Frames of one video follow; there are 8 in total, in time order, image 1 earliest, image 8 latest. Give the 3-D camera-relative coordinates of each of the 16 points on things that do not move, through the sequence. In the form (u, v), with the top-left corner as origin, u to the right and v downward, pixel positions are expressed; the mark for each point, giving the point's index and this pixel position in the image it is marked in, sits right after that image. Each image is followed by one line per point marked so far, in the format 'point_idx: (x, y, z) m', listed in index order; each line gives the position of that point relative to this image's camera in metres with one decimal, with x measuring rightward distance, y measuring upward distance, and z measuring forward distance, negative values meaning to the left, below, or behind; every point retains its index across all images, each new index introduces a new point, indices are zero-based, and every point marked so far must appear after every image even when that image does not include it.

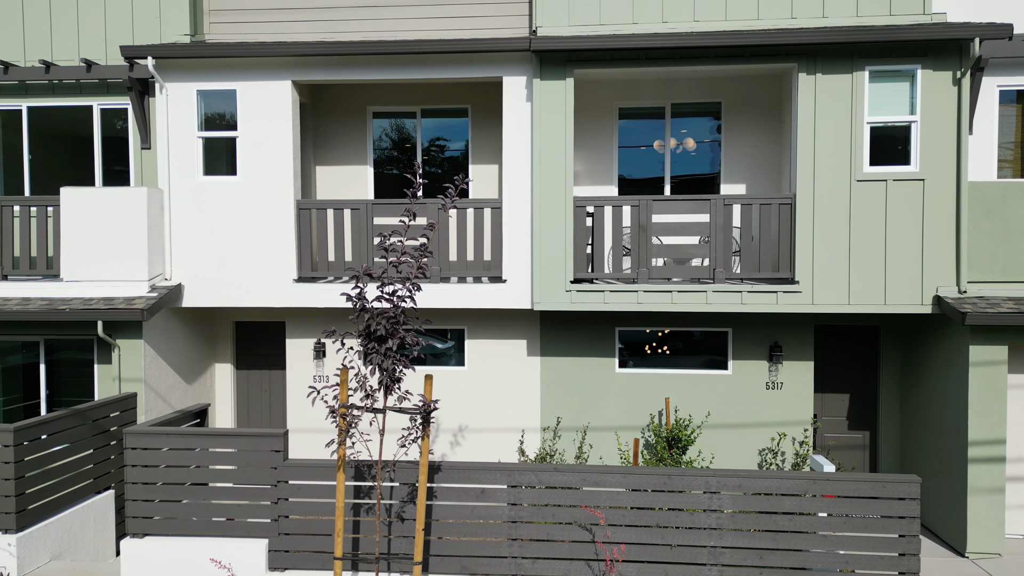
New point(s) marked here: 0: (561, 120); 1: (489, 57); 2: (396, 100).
0: (+0.4, +1.4, +7.5) m
1: (-0.2, +2.0, +7.7) m
2: (-1.1, +1.9, +9.0) m
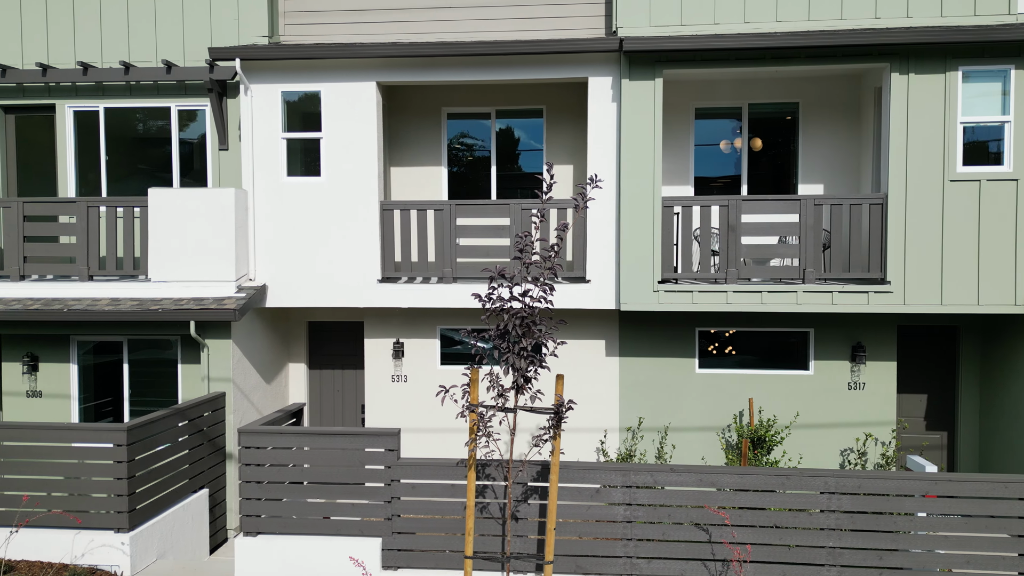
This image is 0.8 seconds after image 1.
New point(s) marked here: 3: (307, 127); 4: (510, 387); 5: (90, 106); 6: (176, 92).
0: (+1.2, +1.4, +7.5) m
1: (+0.5, +2.0, +7.7) m
2: (-0.4, +1.9, +9.0) m
3: (-1.9, +1.5, +8.1) m
4: (0.0, -0.5, +4.8) m
5: (-4.2, +1.8, +9.0) m
6: (-3.3, +1.9, +8.9) m
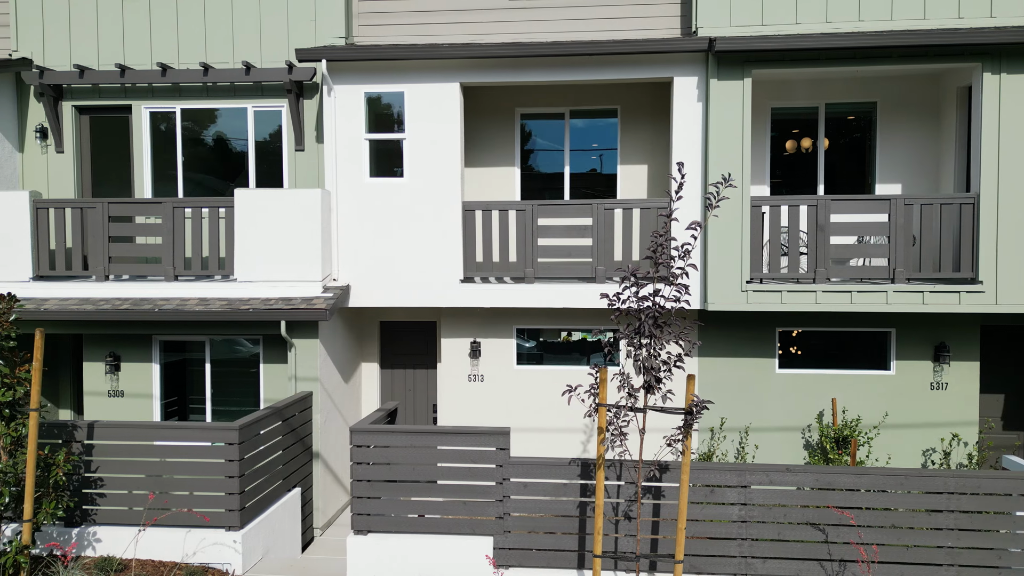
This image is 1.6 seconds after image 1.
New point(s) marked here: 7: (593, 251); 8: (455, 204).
0: (+1.9, +1.4, +7.5) m
1: (+1.3, +2.0, +7.7) m
2: (+0.4, +1.9, +9.0) m
3: (-1.1, +1.5, +8.2) m
4: (+0.7, -0.5, +4.9) m
5: (-3.5, +1.8, +9.1) m
6: (-2.6, +1.9, +9.0) m
7: (+0.7, +0.3, +8.0) m
8: (-0.5, +0.8, +8.0) m
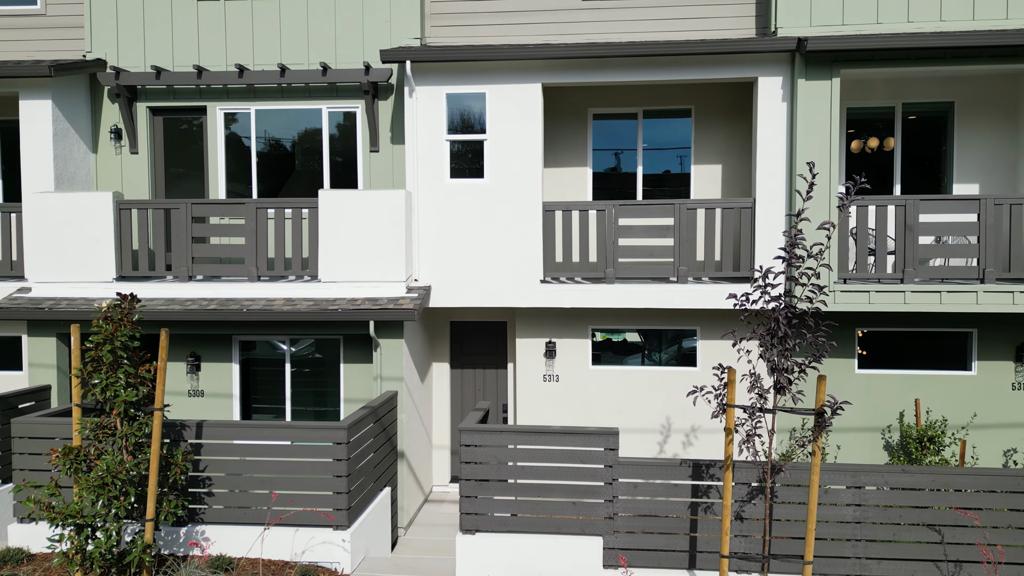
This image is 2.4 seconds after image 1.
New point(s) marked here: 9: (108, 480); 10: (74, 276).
0: (+2.6, +1.4, +7.5) m
1: (+2.0, +2.0, +7.7) m
2: (+1.1, +1.9, +9.0) m
3: (-0.4, +1.5, +8.2) m
4: (+1.4, -0.5, +4.9) m
5: (-2.8, +1.8, +9.1) m
6: (-1.9, +1.9, +9.0) m
7: (+1.5, +0.3, +8.0) m
8: (+0.2, +0.8, +8.0) m
9: (-2.3, -1.1, +5.2) m
10: (-4.0, +0.1, +8.2) m
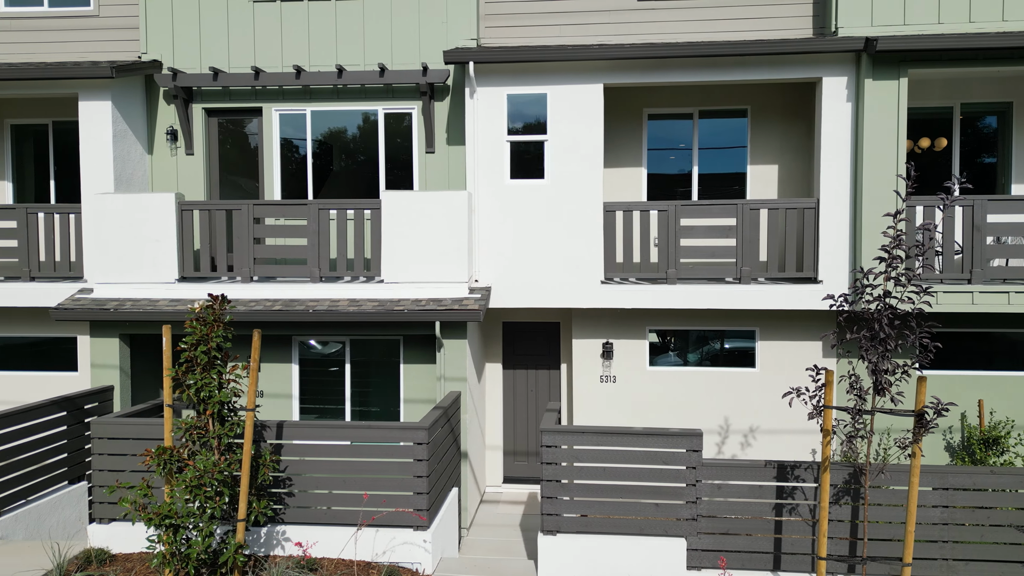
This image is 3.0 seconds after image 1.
0: (+3.2, +1.4, +7.5) m
1: (+2.6, +2.0, +7.7) m
2: (+1.7, +1.9, +9.0) m
3: (+0.2, +1.4, +8.2) m
4: (+1.9, -0.5, +4.9) m
5: (-2.2, +1.8, +9.1) m
6: (-1.3, +1.9, +9.0) m
7: (+2.0, +0.3, +8.0) m
8: (+0.8, +0.7, +8.0) m
9: (-1.8, -1.1, +5.3) m
10: (-3.4, +0.1, +8.2) m
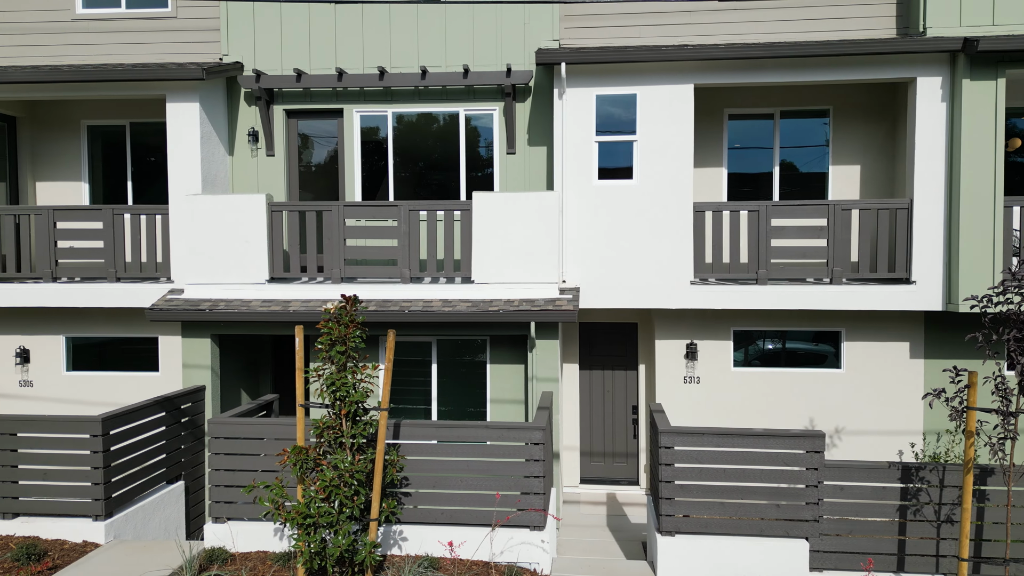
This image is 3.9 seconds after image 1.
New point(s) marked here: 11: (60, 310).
0: (+4.0, +1.4, +7.4) m
1: (+3.4, +2.0, +7.7) m
2: (+2.5, +1.9, +9.0) m
3: (+1.0, +1.4, +8.2) m
4: (+2.7, -0.6, +4.8) m
5: (-1.4, +1.8, +9.1) m
6: (-0.5, +1.9, +9.0) m
7: (+2.8, +0.3, +8.0) m
8: (+1.6, +0.7, +8.0) m
9: (-1.0, -1.1, +5.3) m
10: (-2.6, +0.1, +8.2) m
11: (-4.7, -0.2, +9.3) m
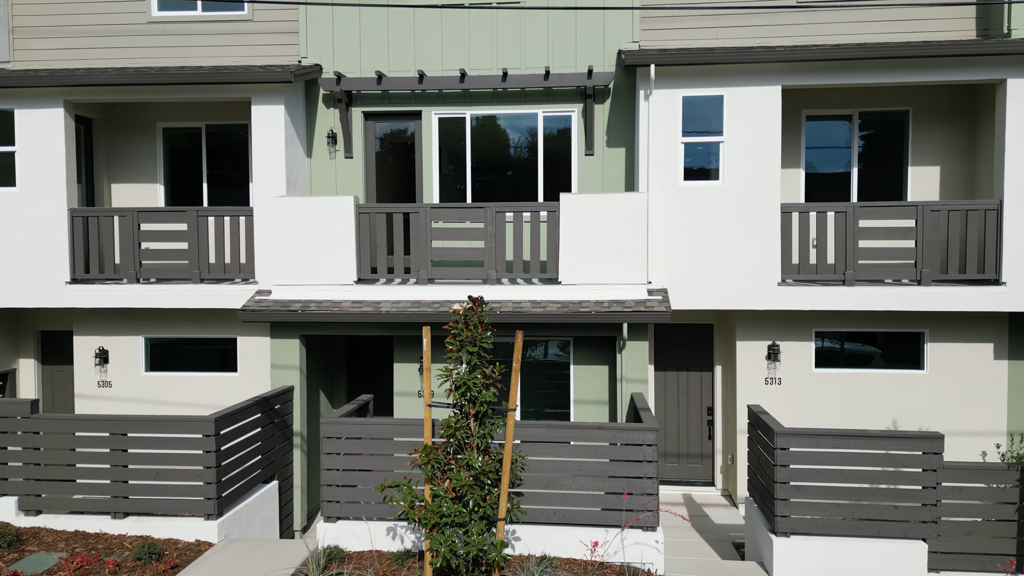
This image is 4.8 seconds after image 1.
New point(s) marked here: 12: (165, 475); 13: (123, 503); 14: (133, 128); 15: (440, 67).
0: (+4.8, +1.4, +7.4) m
1: (+4.1, +2.0, +7.7) m
2: (+3.3, +1.9, +9.0) m
3: (+1.8, +1.4, +8.2) m
4: (+3.5, -0.6, +4.8) m
5: (-0.6, +1.8, +9.2) m
6: (+0.3, +1.9, +9.1) m
7: (+3.6, +0.3, +8.0) m
8: (+2.4, +0.7, +8.0) m
9: (-0.2, -1.1, +5.3) m
10: (-1.8, +0.1, +8.3) m
11: (-3.9, -0.2, +9.4) m
12: (-2.5, -1.3, +6.4) m
13: (-2.8, -1.5, +6.5) m
14: (-4.2, +1.8, +9.9) m
15: (-0.8, +2.3, +9.1) m
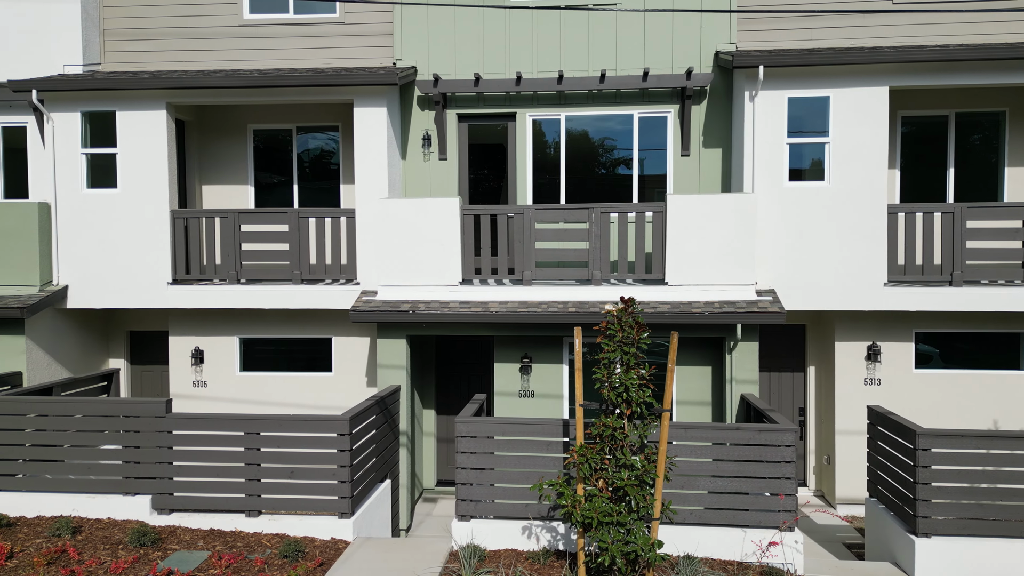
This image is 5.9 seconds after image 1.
0: (+5.7, +1.4, +7.4) m
1: (+5.1, +2.0, +7.7) m
2: (+4.2, +1.9, +9.0) m
3: (+2.7, +1.4, +8.2) m
4: (+4.4, -0.6, +4.8) m
5: (+0.4, +1.8, +9.2) m
6: (+1.3, +1.9, +9.1) m
7: (+4.6, +0.3, +8.0) m
8: (+3.3, +0.7, +8.1) m
9: (+0.7, -1.1, +5.3) m
10: (-0.8, +0.1, +8.3) m
11: (-2.9, -0.3, +9.4) m
12: (-1.5, -1.3, +6.5) m
13: (-1.9, -1.6, +6.5) m
14: (-3.2, +1.8, +9.9) m
15: (+0.2, +2.2, +9.1) m
